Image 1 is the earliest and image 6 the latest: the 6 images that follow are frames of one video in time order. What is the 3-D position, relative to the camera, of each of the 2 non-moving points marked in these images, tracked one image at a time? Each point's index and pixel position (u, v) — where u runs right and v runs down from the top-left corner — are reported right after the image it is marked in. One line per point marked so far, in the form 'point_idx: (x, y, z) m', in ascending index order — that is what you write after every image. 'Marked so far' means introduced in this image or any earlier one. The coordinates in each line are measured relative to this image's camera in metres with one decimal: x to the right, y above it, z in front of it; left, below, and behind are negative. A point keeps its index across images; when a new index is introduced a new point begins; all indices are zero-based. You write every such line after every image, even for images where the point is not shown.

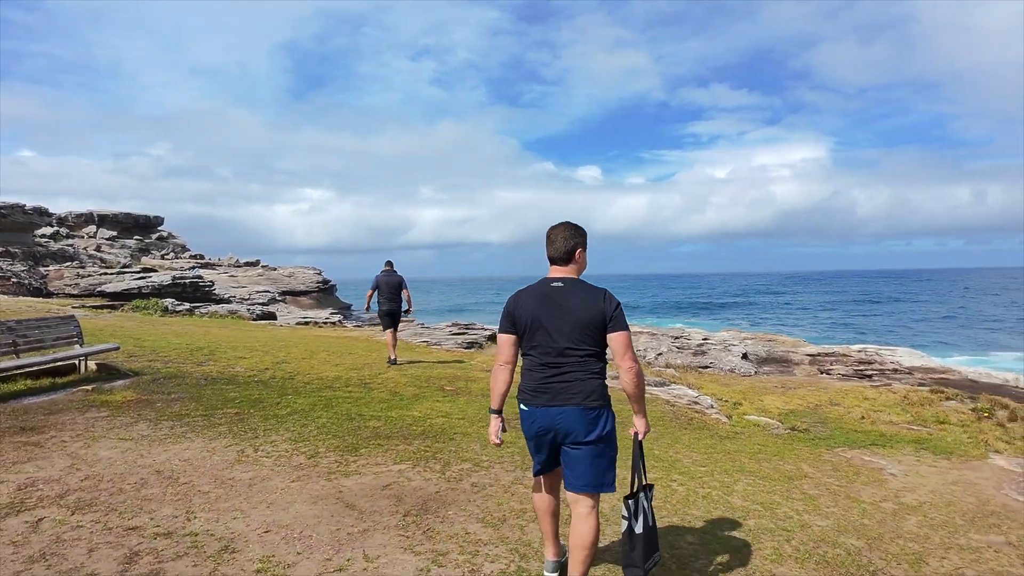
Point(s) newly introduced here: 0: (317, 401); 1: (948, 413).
0: (-2.8, -1.6, +9.3) m
1: (+8.2, -2.4, +12.1) m
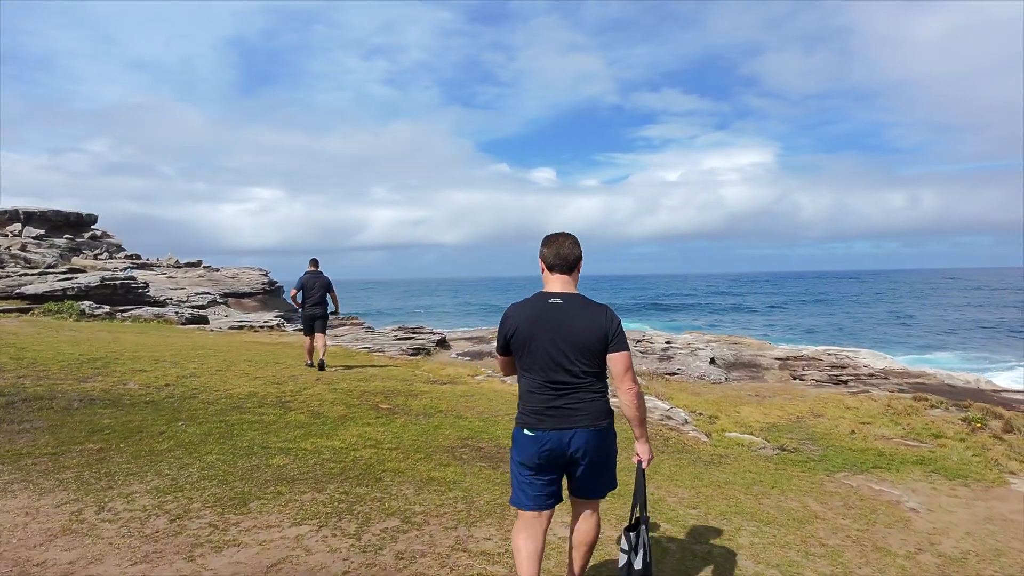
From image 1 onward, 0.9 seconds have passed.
0: (-3.4, -1.6, +7.5) m
1: (+7.3, -2.4, +11.1) m
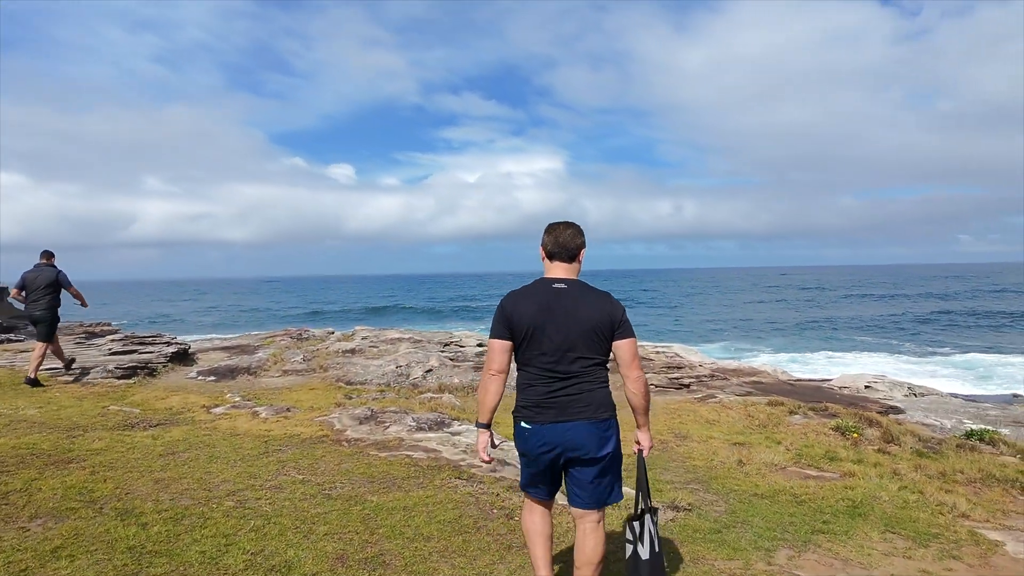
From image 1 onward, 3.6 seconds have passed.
0: (-4.9, -1.5, +2.4) m
1: (+4.3, -2.1, +9.0) m
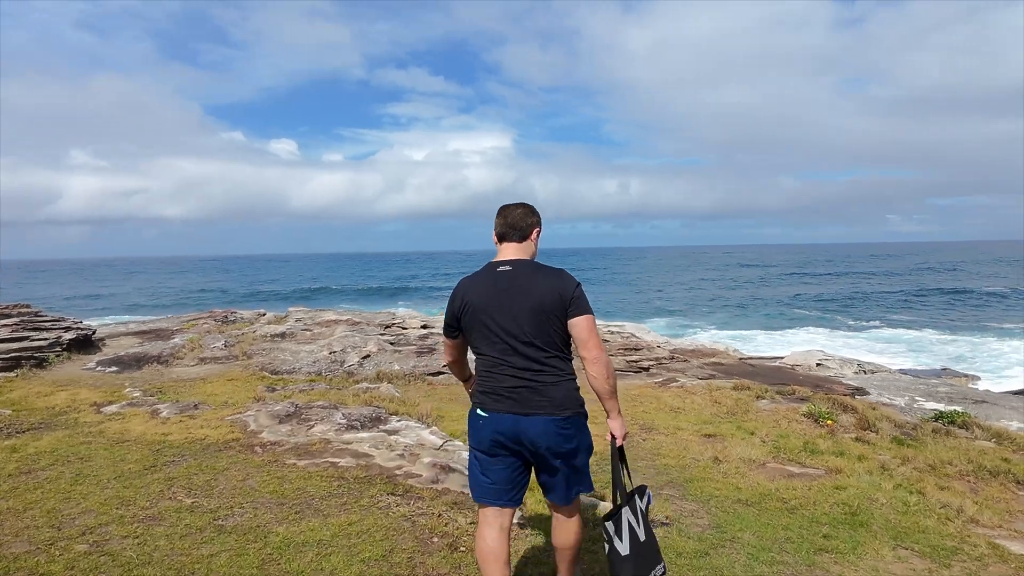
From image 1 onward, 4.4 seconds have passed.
0: (-5.0, -1.4, +0.9) m
1: (+3.6, -1.8, +8.3) m
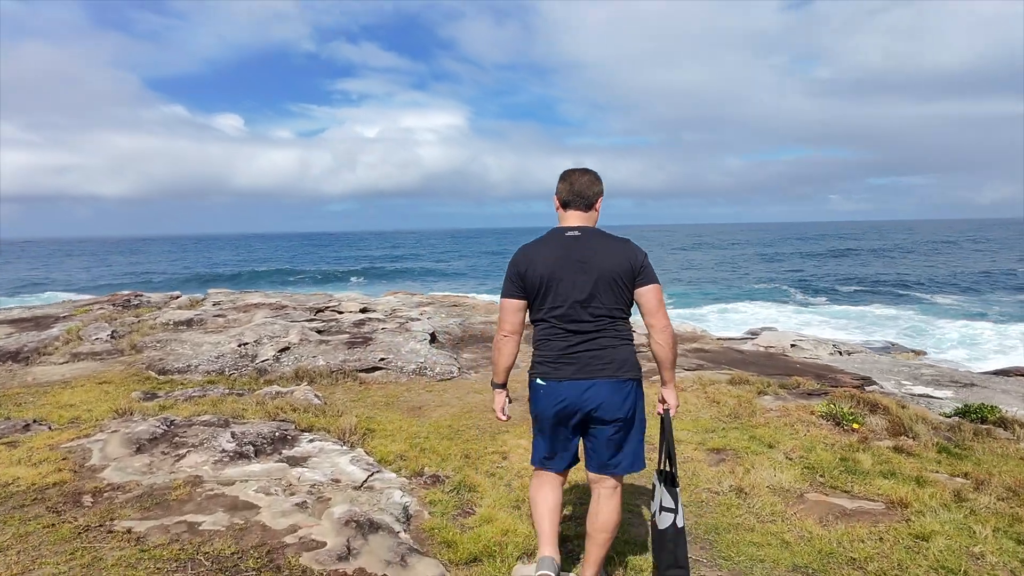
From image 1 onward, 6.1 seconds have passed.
0: (-5.0, -1.4, -1.3) m
1: (+3.1, -1.5, +6.6) m
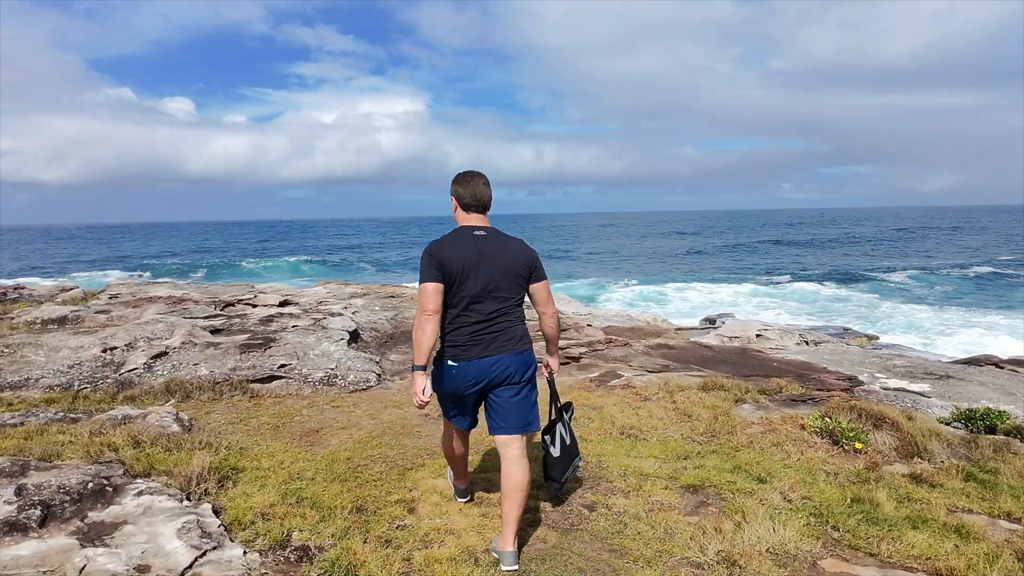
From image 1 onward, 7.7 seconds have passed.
0: (-5.1, -1.5, -3.1) m
1: (+2.5, -1.4, +5.3) m
